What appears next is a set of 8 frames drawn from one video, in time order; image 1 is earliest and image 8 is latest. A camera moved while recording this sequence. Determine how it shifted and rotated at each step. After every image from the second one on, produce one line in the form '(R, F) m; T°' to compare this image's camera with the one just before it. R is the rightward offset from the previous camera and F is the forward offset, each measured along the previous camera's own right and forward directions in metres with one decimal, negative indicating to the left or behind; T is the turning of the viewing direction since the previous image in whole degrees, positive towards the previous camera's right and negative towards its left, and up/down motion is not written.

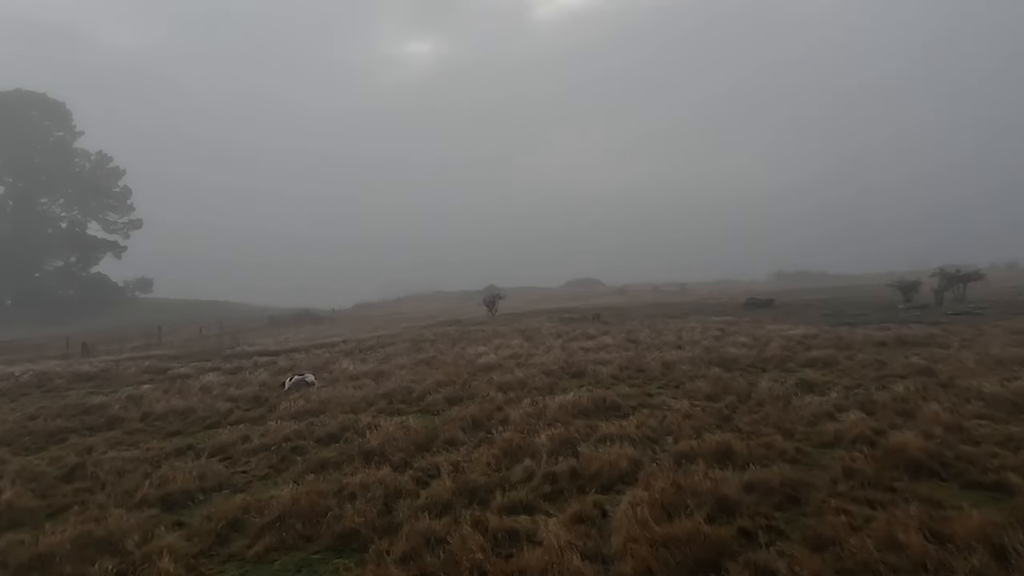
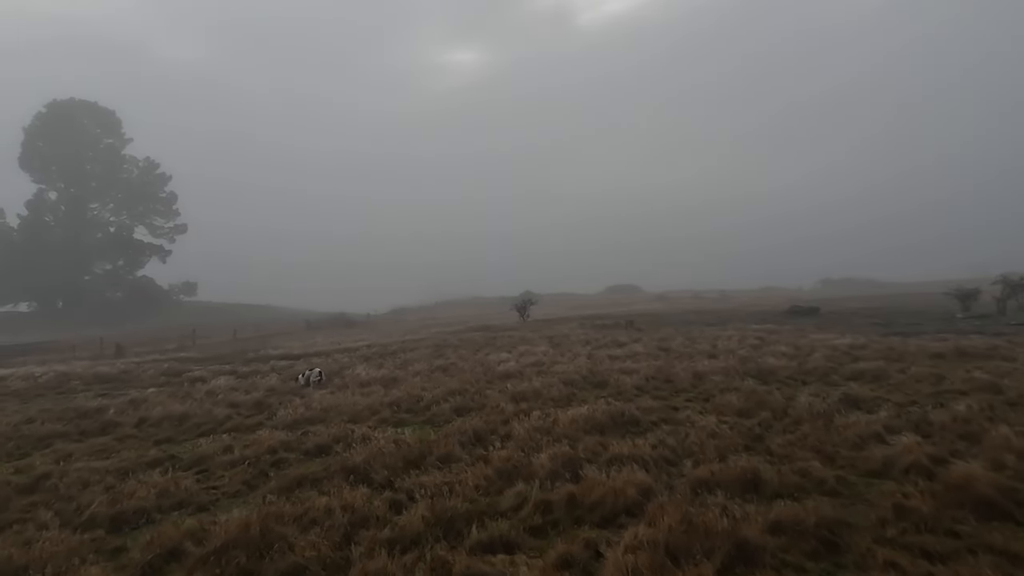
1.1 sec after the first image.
(+0.5, +1.0) m; -3°
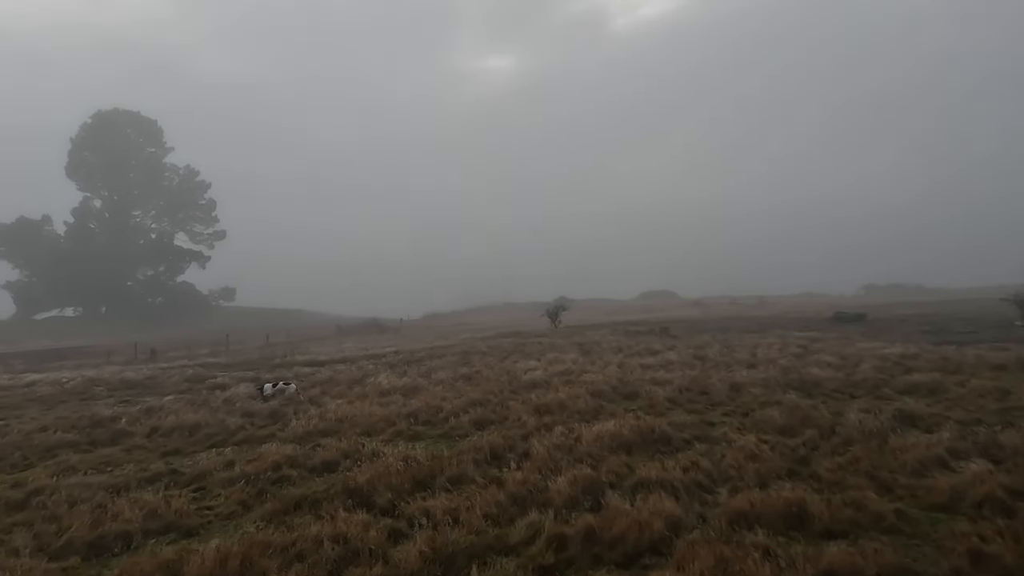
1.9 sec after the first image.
(+0.2, +0.7) m; -3°
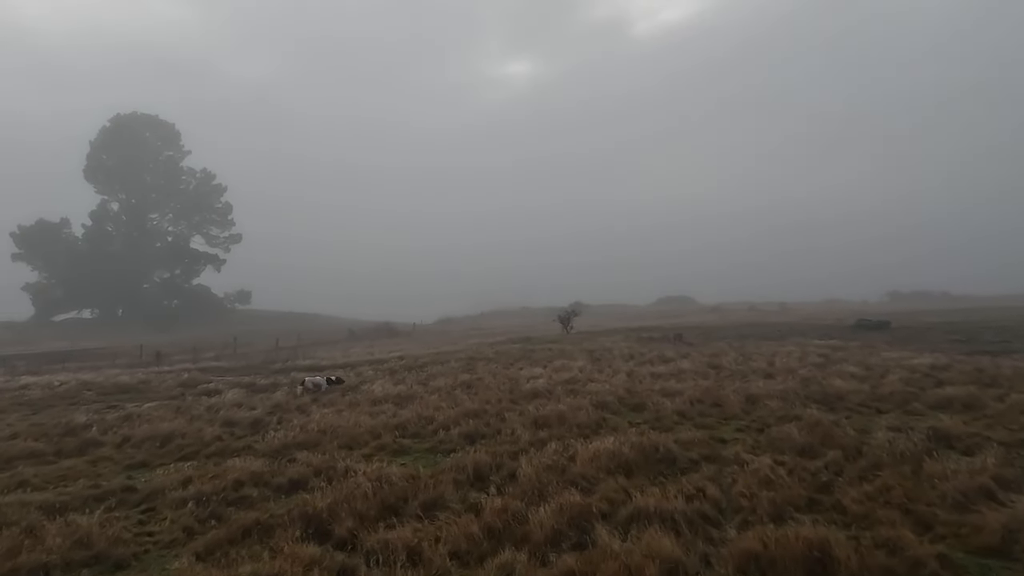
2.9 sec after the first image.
(+0.4, +0.9) m; -1°
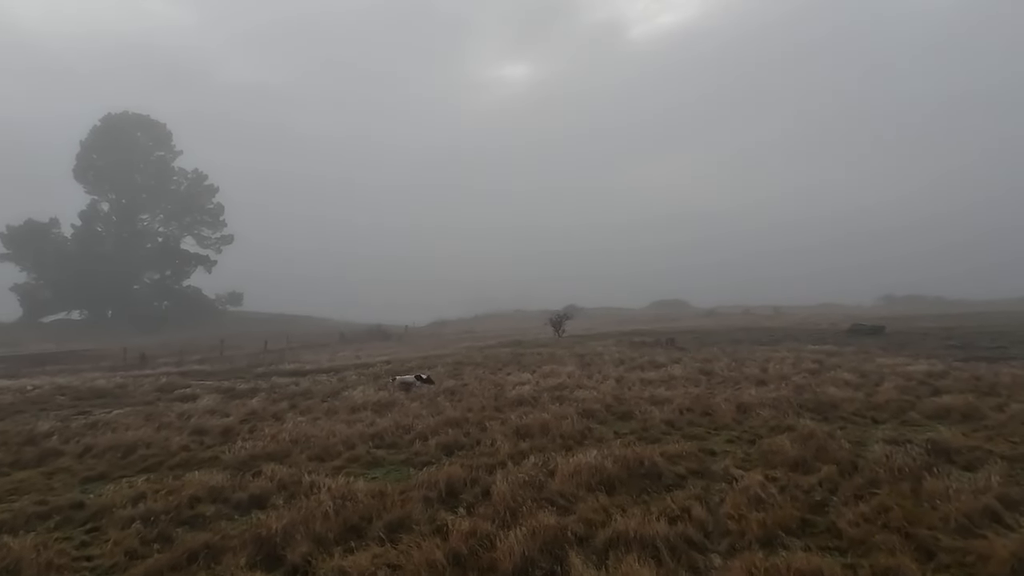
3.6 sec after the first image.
(+0.2, +0.5) m; 0°
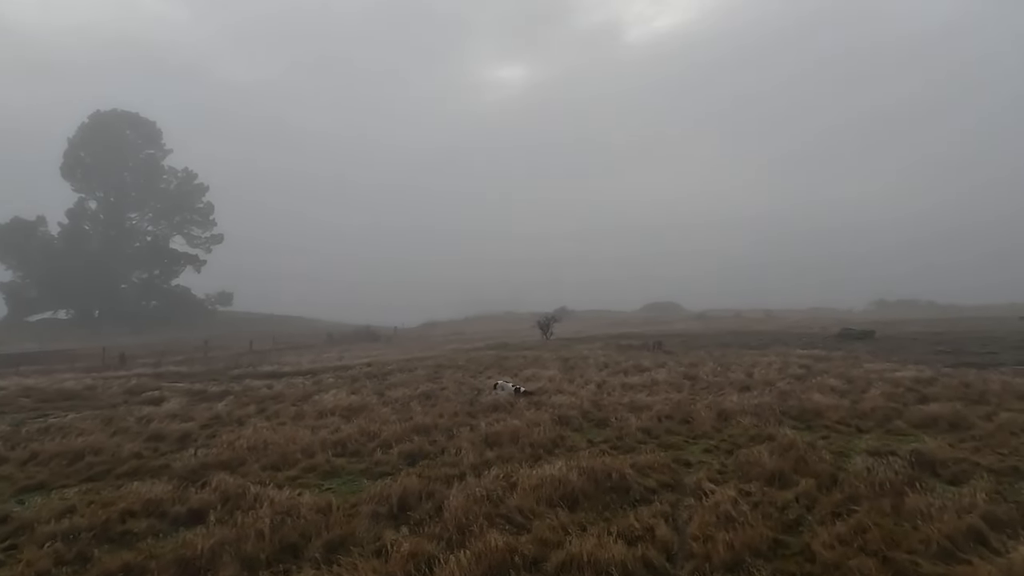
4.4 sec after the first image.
(+0.4, +0.5) m; 0°
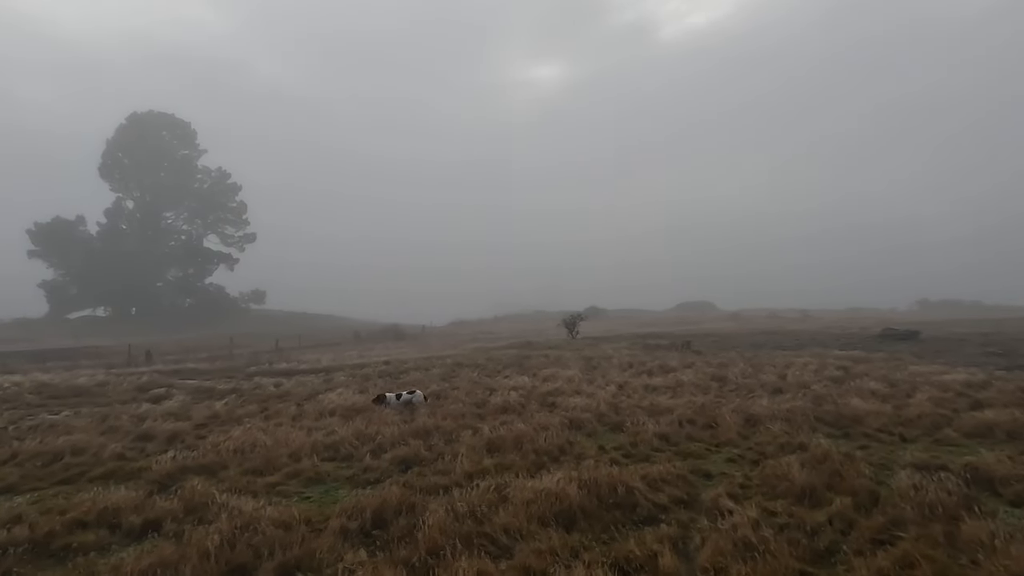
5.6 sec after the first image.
(+0.4, +0.8) m; -3°
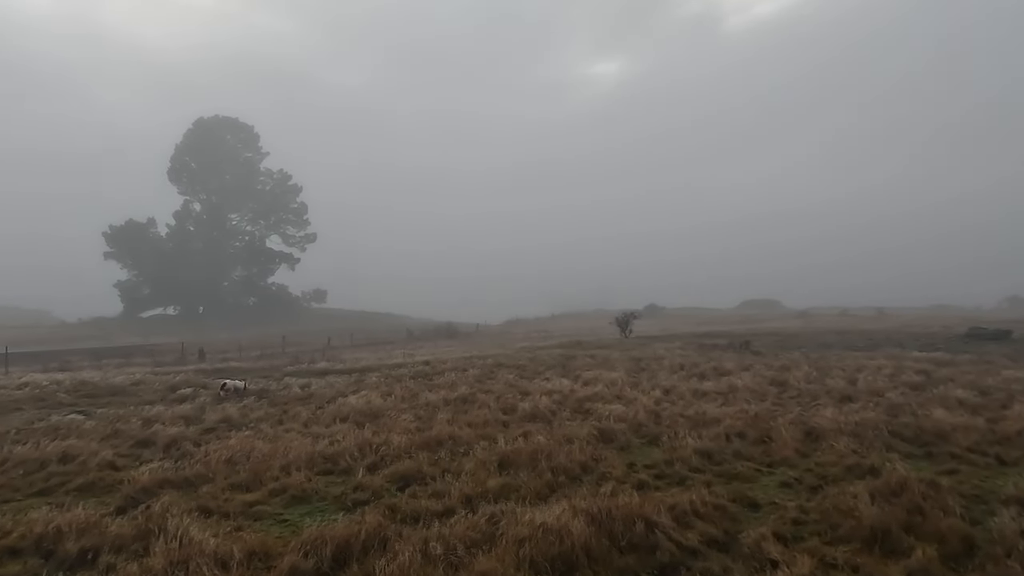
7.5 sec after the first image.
(+0.6, +1.2) m; -5°
